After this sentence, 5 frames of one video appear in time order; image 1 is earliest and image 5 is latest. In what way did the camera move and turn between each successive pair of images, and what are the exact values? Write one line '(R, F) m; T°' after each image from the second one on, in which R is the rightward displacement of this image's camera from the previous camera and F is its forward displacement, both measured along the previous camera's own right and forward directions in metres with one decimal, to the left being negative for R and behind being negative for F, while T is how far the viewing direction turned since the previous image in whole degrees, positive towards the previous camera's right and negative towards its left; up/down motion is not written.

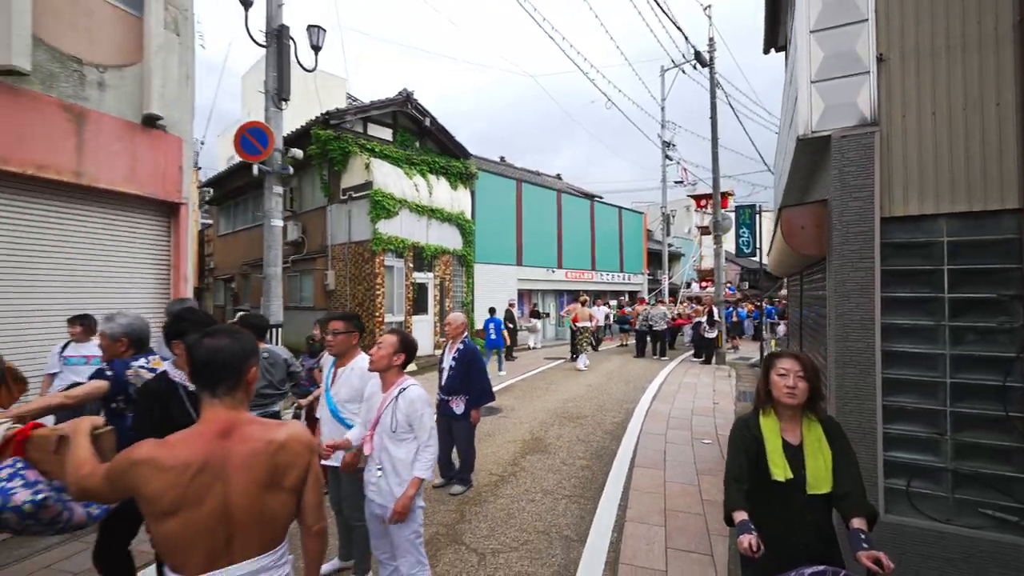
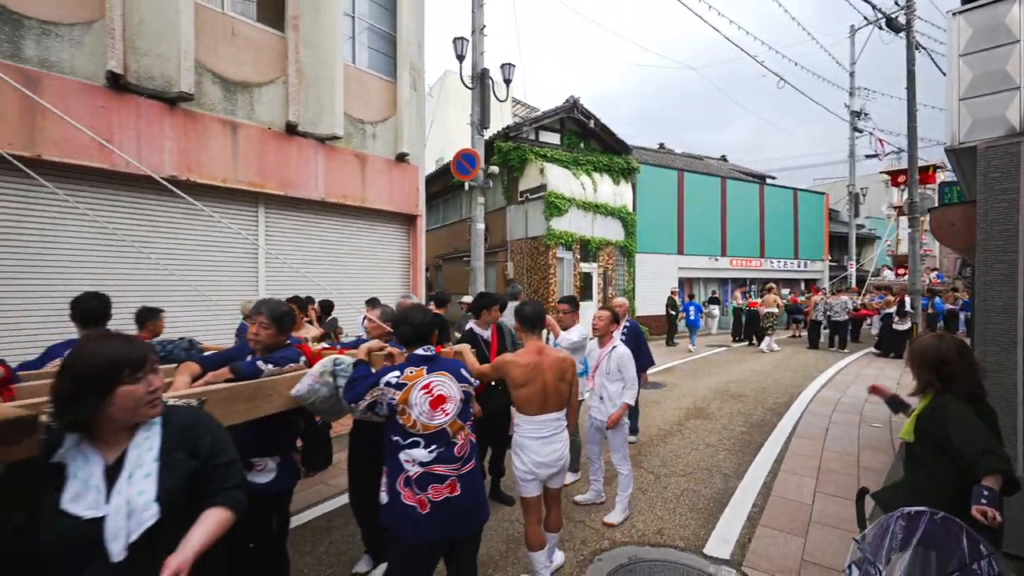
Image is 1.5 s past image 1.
(-0.1, -1.5) m; -18°
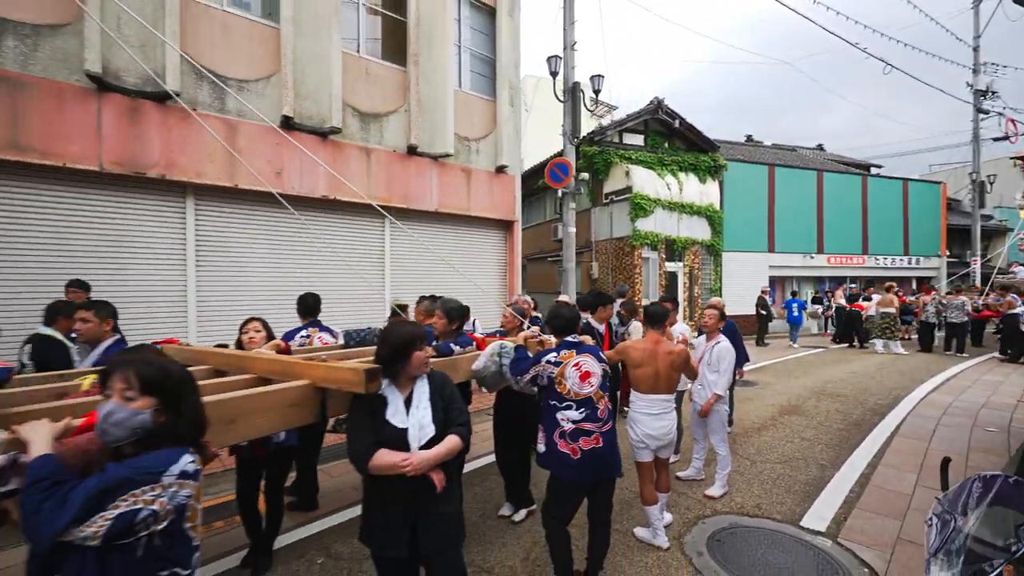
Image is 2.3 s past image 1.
(-0.3, -0.8) m; -9°
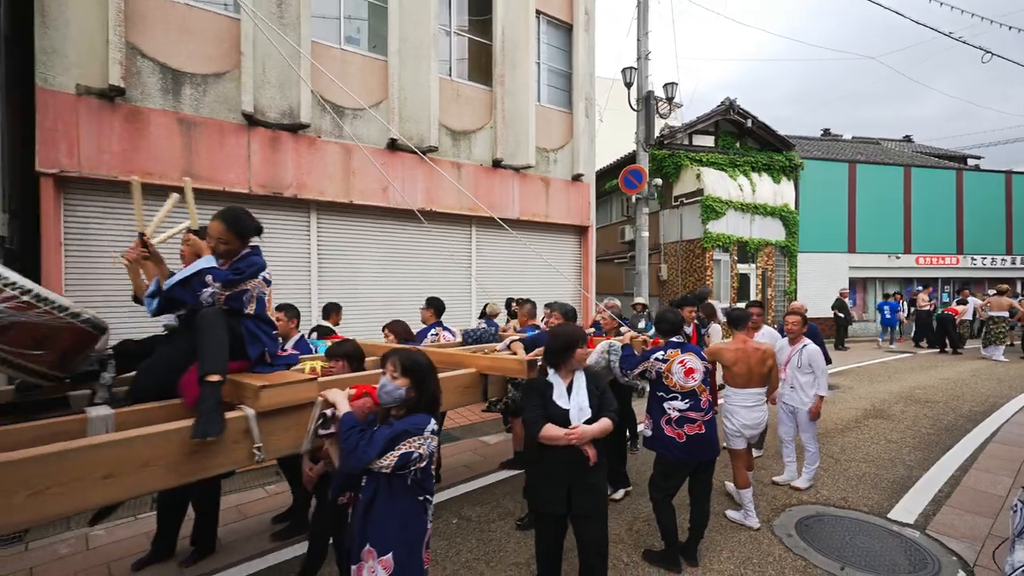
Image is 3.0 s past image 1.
(-0.4, -0.6) m; -7°
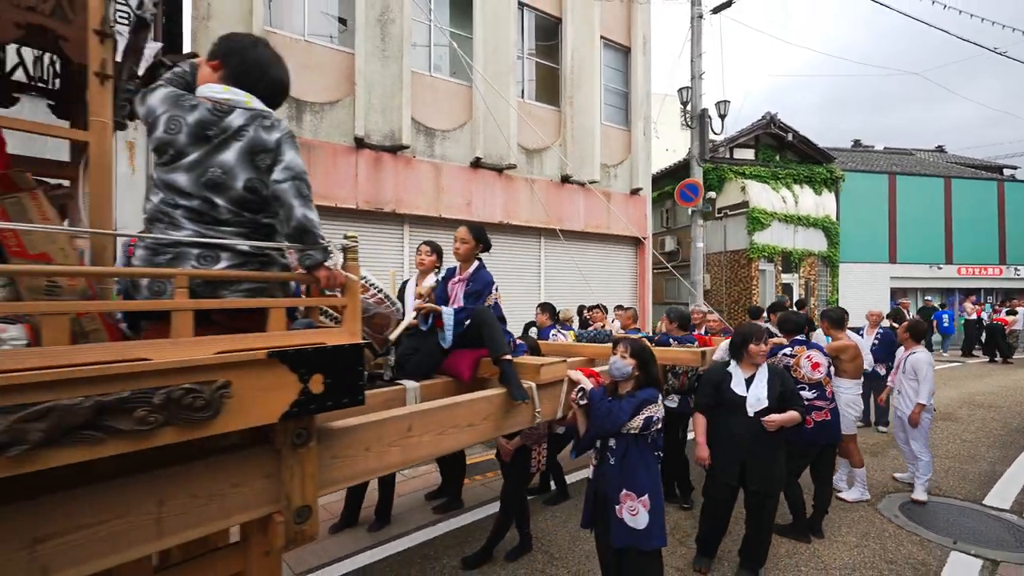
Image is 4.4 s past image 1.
(-1.1, -0.6) m; -2°
